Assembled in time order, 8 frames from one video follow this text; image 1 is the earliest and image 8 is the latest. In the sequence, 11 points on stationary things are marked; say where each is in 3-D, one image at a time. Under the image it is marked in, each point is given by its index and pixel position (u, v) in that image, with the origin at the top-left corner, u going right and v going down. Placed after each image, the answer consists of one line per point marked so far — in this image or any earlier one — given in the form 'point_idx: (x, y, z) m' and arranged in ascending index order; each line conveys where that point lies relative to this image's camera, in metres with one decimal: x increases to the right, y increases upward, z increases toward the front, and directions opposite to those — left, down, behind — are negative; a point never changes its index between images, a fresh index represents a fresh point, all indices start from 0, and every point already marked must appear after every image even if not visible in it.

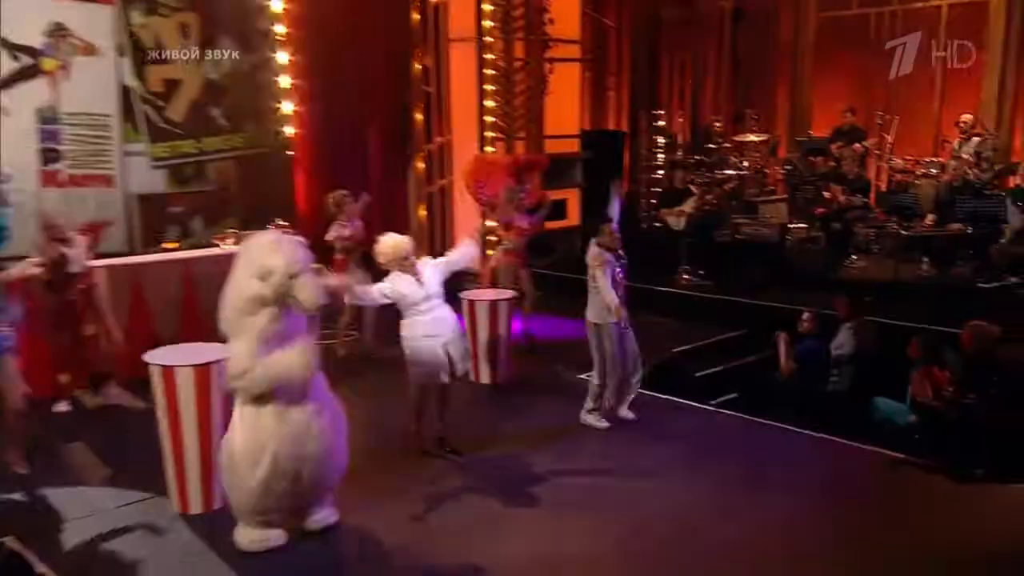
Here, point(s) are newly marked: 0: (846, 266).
0: (+1.8, +0.1, +4.9) m
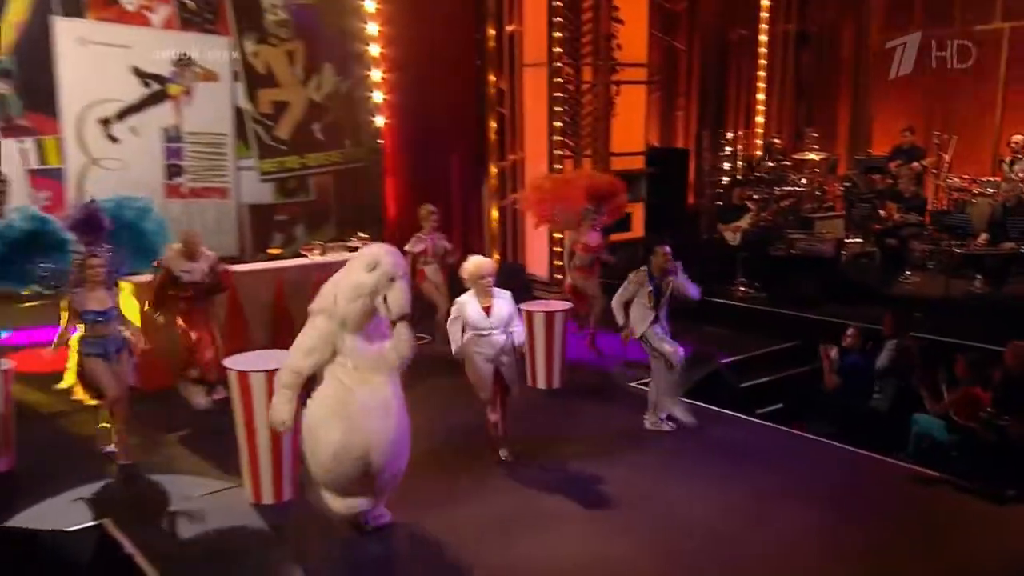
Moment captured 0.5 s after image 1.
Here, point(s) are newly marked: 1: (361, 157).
0: (+2.1, 0.0, +5.1) m
1: (-1.1, +0.9, +6.4) m
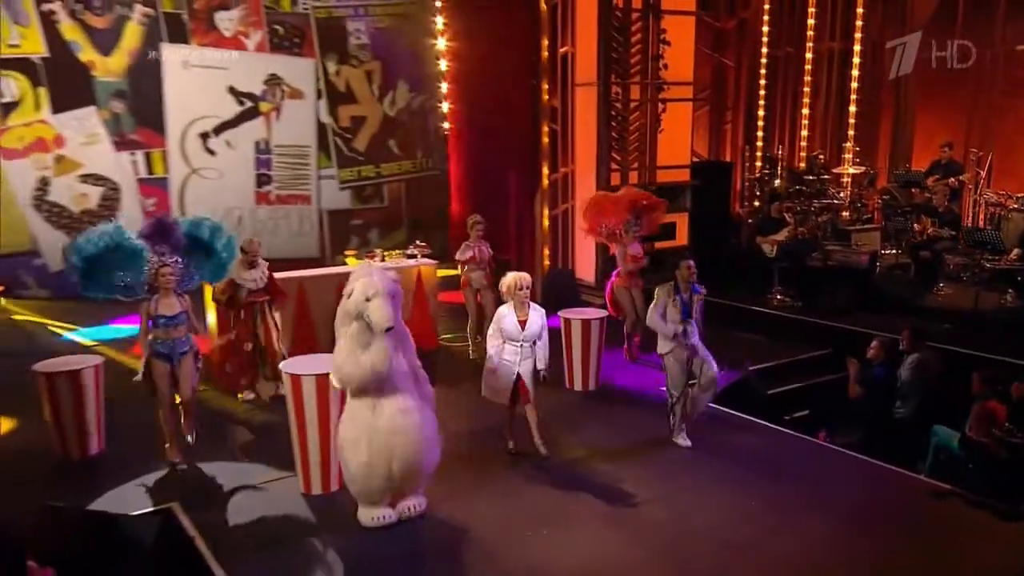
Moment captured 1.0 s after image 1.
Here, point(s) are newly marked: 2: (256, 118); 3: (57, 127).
0: (+2.4, 0.0, +5.3) m
1: (-0.7, +0.9, +7.0) m
2: (-1.7, +1.1, +6.1) m
3: (-2.7, +1.0, +5.6) m
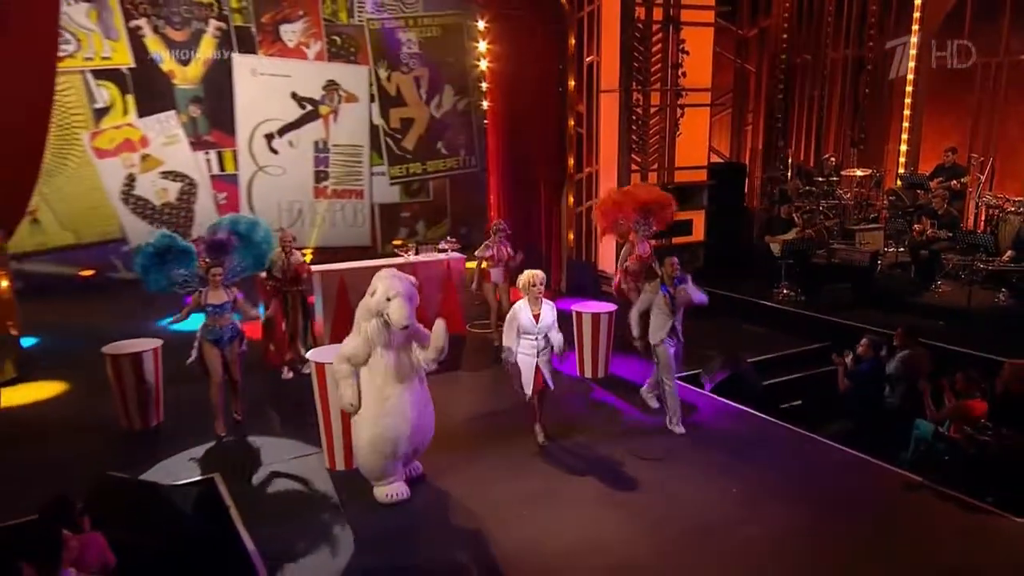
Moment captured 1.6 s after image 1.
0: (+2.5, 0.0, +5.6) m
1: (-0.4, +1.0, +7.6) m
2: (-1.4, +1.2, +6.8) m
3: (-2.5, +1.1, +6.4) m
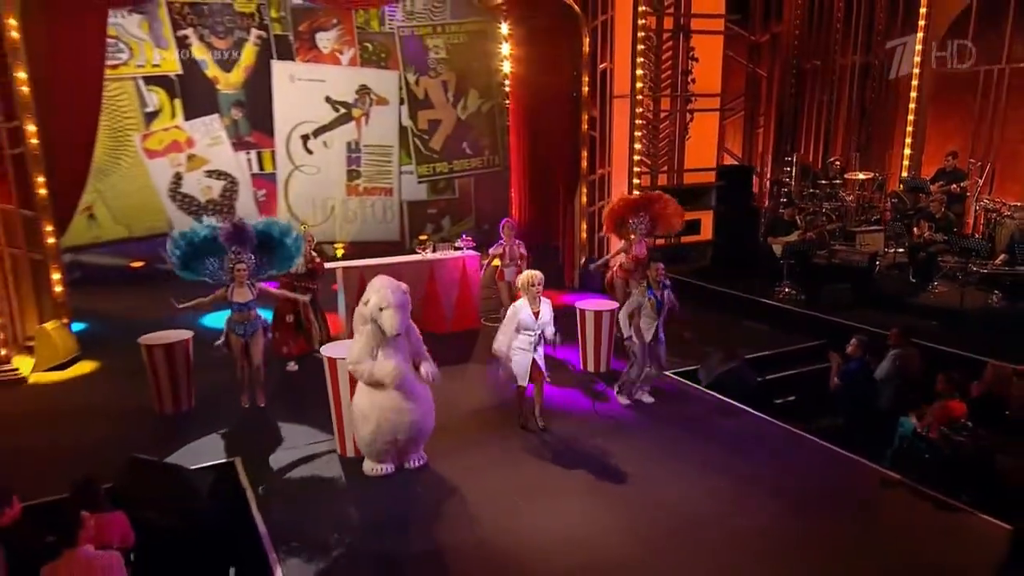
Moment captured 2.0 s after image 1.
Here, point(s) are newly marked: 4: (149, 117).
0: (+2.6, 0.0, +5.8) m
1: (-0.2, +1.1, +8.0) m
2: (-1.3, +1.3, +7.2) m
3: (-2.4, +1.2, +6.9) m
4: (-2.6, +1.2, +6.7) m
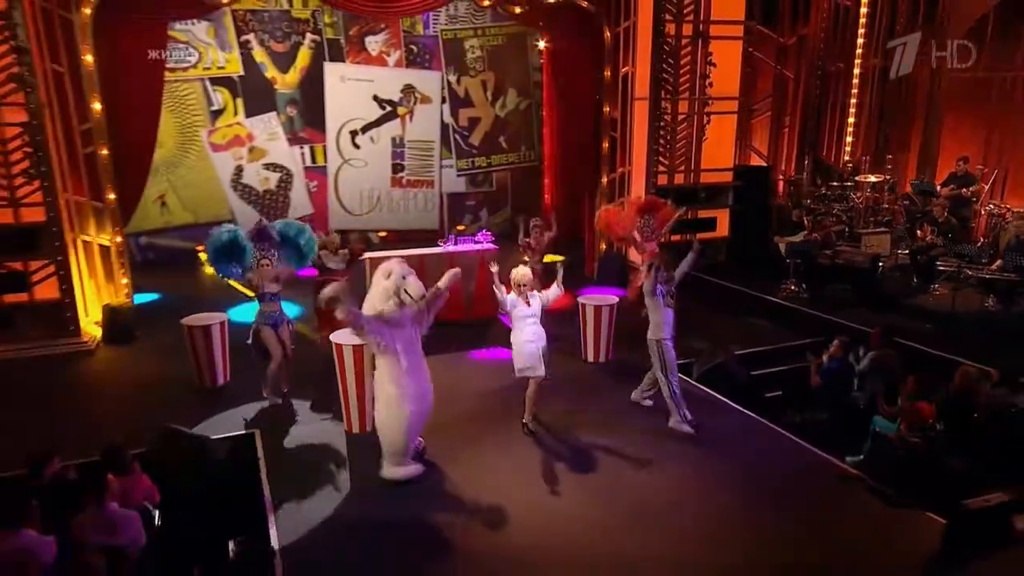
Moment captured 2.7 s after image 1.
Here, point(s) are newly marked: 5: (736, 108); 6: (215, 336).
0: (+2.7, 0.0, +6.0) m
1: (+0.2, +1.2, +8.4) m
2: (-1.0, +1.4, +7.8) m
3: (-2.1, +1.3, +7.6) m
4: (-2.4, +1.4, +7.4) m
5: (+1.7, +1.4, +7.1) m
6: (-1.7, -0.3, +5.3) m
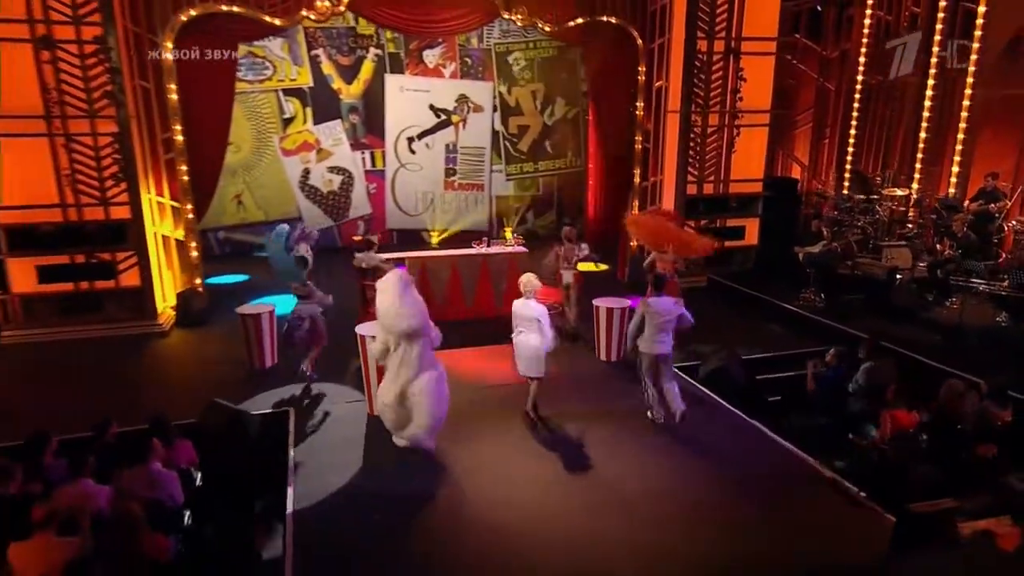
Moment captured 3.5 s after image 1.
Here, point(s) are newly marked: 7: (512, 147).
0: (+2.8, -0.1, +6.2) m
1: (+0.7, +1.2, +8.8) m
2: (-0.6, +1.4, +8.3) m
3: (-1.7, +1.4, +8.3) m
4: (-2.0, +1.4, +8.1) m
5: (+2.0, +1.3, +7.3) m
6: (-1.6, -0.2, +6.0) m
7: (0.0, +1.3, +8.4) m
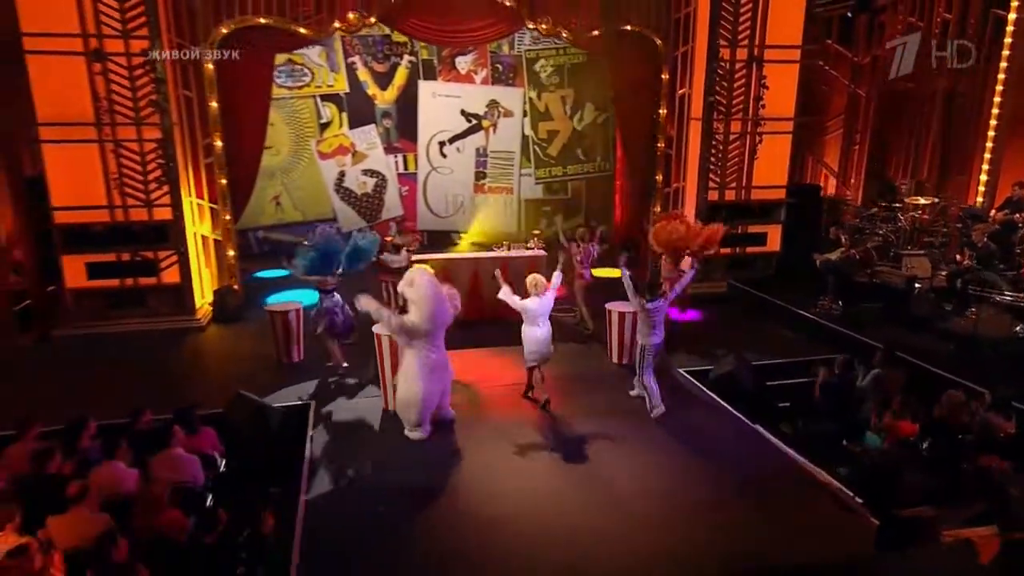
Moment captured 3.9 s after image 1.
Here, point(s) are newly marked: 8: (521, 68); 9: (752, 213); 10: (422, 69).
0: (+2.9, -0.2, +6.1) m
1: (+1.0, +1.1, +8.9) m
2: (-0.3, +1.4, +8.5) m
3: (-1.5, +1.4, +8.5) m
4: (-1.7, +1.5, +8.4) m
5: (+2.2, +1.3, +7.3) m
6: (-1.5, -0.2, +6.2) m
7: (+0.3, +1.3, +8.6) m
8: (+0.1, +2.0, +8.3) m
9: (+1.9, +0.6, +7.5) m
10: (-0.8, +2.0, +8.4) m
